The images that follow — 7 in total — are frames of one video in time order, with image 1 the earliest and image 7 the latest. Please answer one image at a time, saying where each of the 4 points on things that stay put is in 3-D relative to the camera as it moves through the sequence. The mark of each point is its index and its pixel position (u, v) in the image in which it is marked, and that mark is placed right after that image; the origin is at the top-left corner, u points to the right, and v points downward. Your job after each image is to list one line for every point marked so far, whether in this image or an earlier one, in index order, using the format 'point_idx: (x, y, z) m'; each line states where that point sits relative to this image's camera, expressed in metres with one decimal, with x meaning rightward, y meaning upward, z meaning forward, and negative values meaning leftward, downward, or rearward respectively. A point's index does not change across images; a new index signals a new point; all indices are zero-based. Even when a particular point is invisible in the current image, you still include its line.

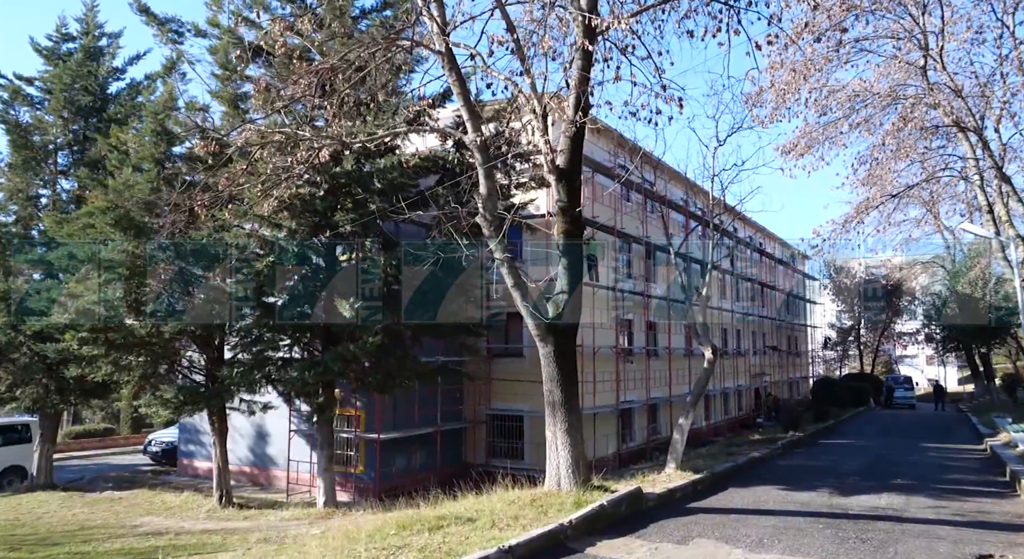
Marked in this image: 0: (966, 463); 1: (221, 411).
0: (+8.6, -3.5, +14.1) m
1: (-5.3, -2.4, +13.4) m
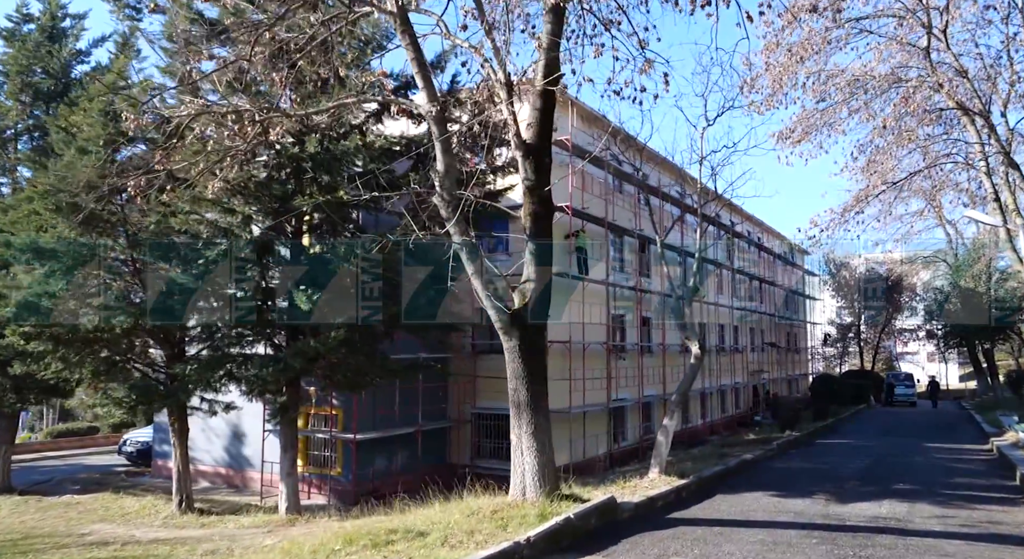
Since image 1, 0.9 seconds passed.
0: (+8.2, -3.3, +13.4) m
1: (-5.6, -2.2, +12.7) m
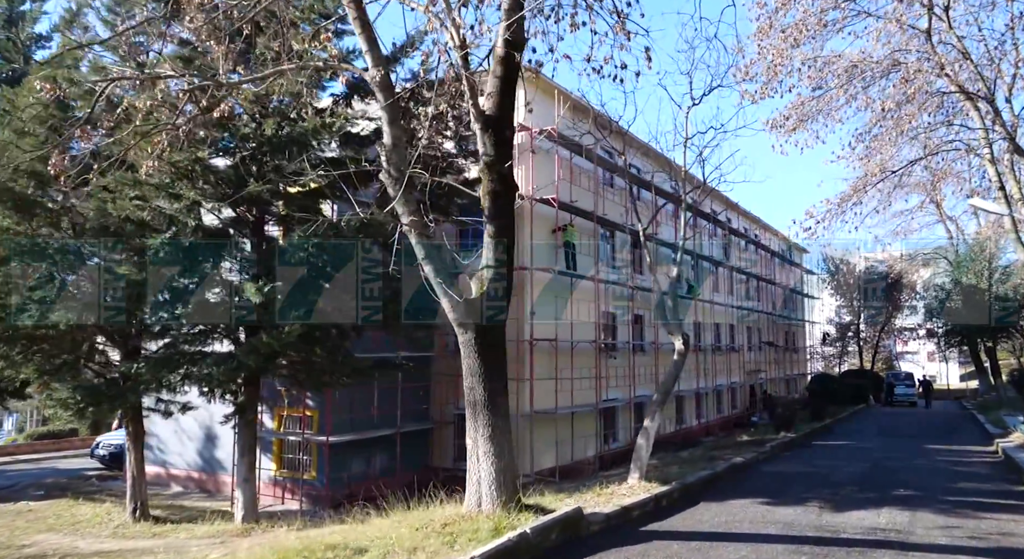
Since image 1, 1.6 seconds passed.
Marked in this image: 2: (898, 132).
0: (+7.8, -3.2, +12.6) m
1: (-6.0, -2.1, +11.9) m
2: (+8.2, +3.1, +15.8) m
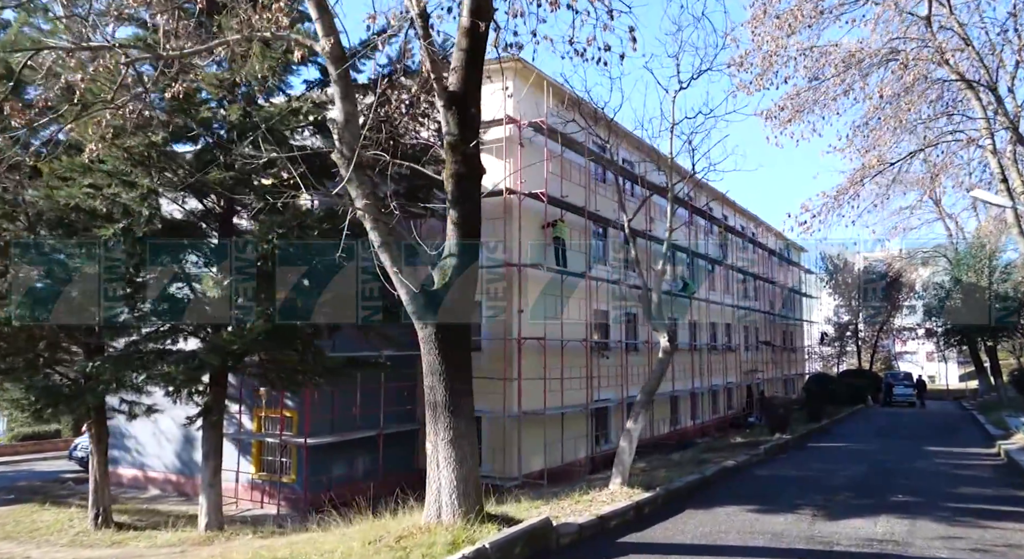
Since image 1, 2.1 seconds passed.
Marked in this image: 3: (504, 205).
0: (+7.6, -3.1, +12.1) m
1: (-6.3, -2.1, +11.4) m
2: (+7.9, +3.2, +15.3) m
3: (-0.2, +1.7, +17.3) m
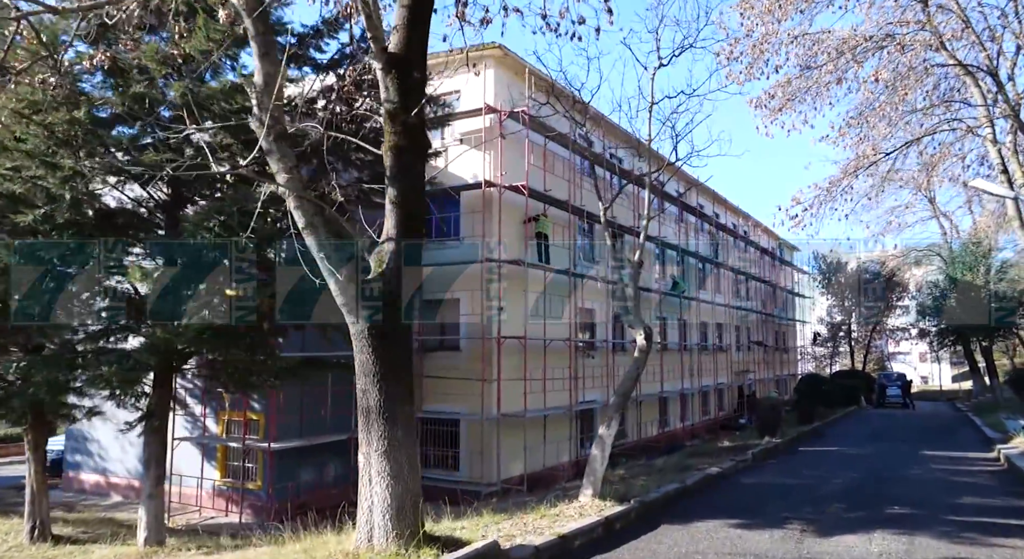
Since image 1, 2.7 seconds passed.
0: (+7.1, -3.1, +11.4) m
1: (-6.8, -2.0, +10.6) m
2: (+7.4, +3.3, +14.6) m
3: (-0.6, +1.8, +16.5) m
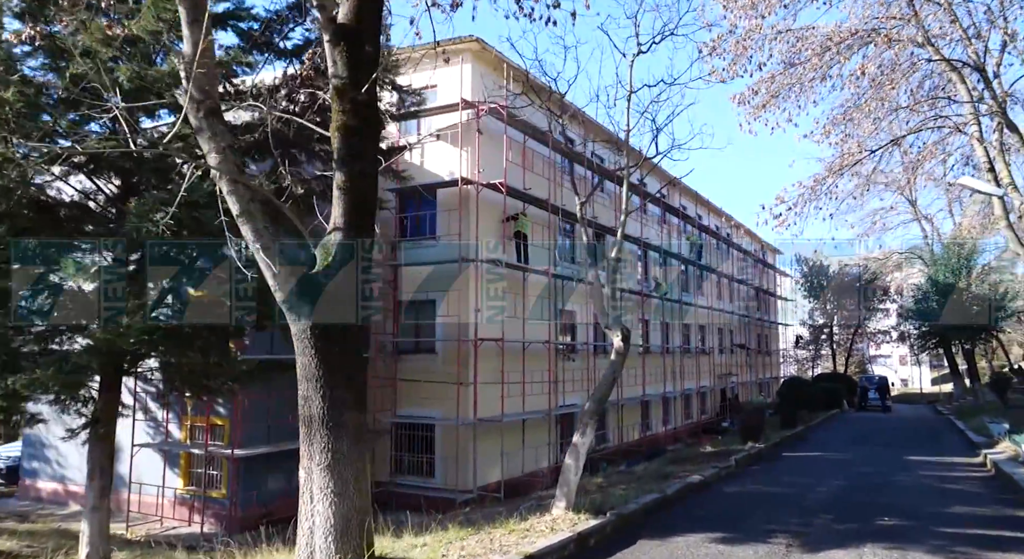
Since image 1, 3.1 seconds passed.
0: (+6.7, -3.1, +11.0) m
1: (-7.1, -1.9, +9.9) m
2: (+7.0, +3.3, +14.2) m
3: (-1.1, +1.8, +16.0) m
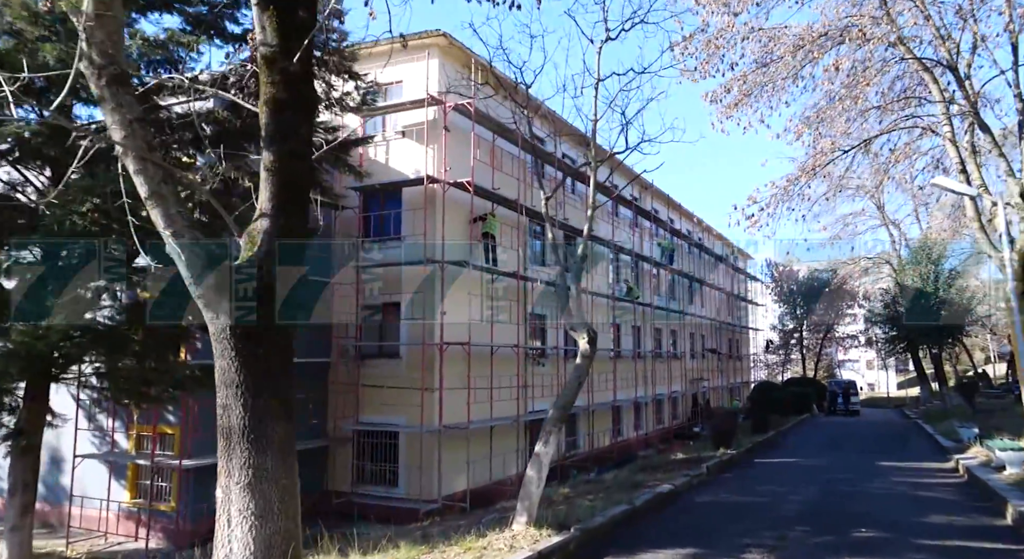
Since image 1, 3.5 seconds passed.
0: (+6.2, -3.1, +10.8) m
1: (-7.6, -1.9, +9.2) m
2: (+6.3, +3.2, +14.0) m
3: (-1.8, +1.8, +15.5) m
